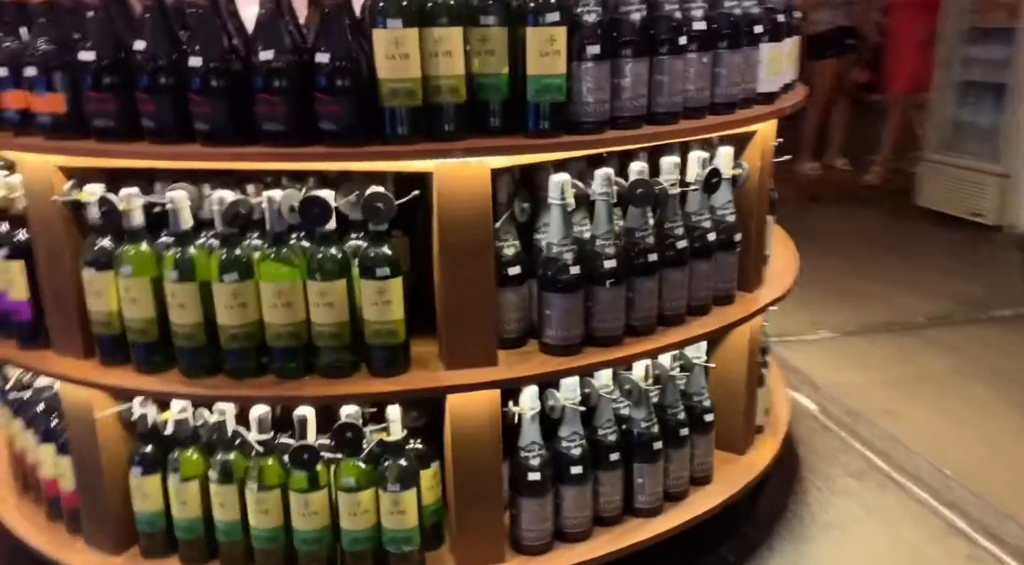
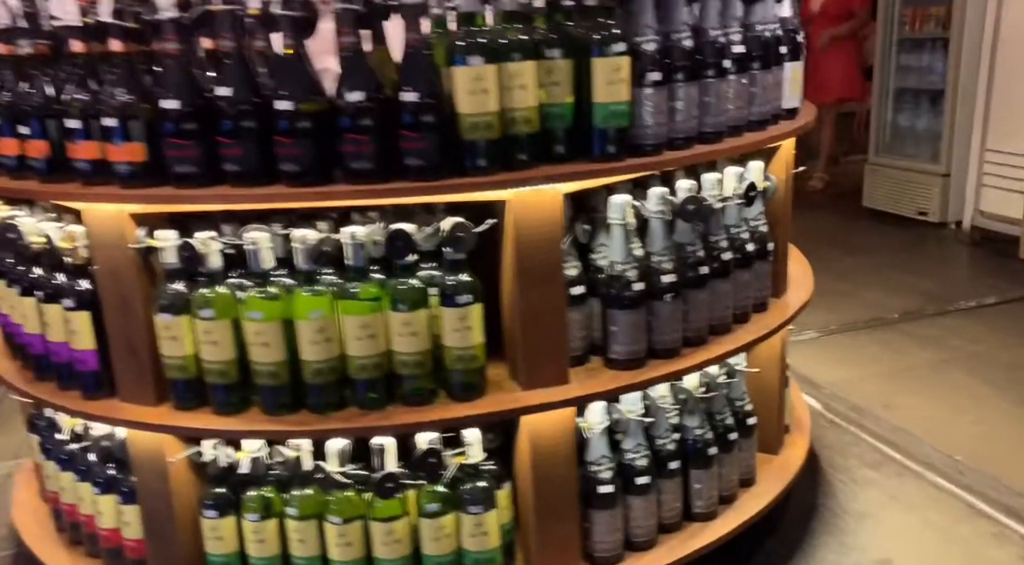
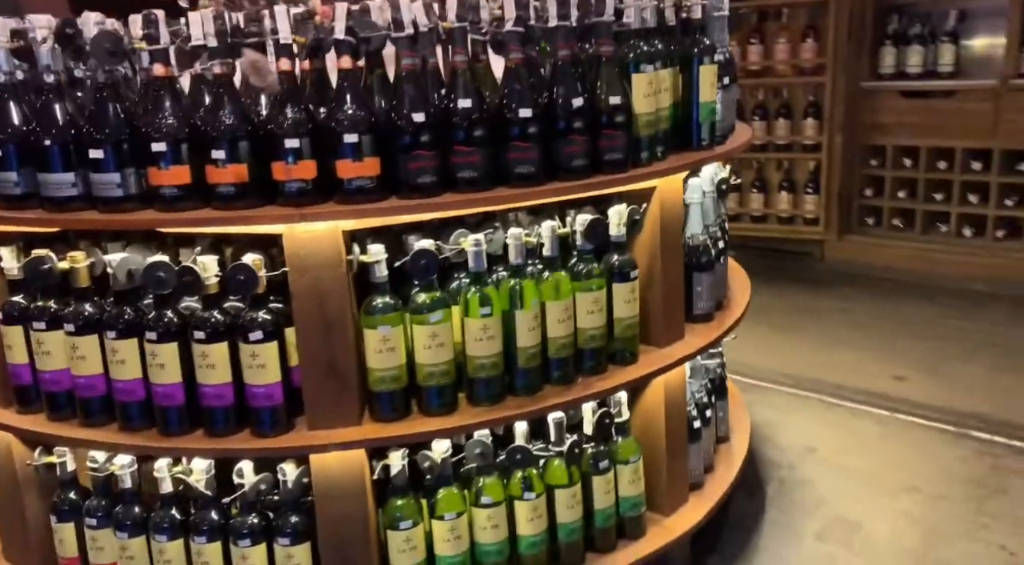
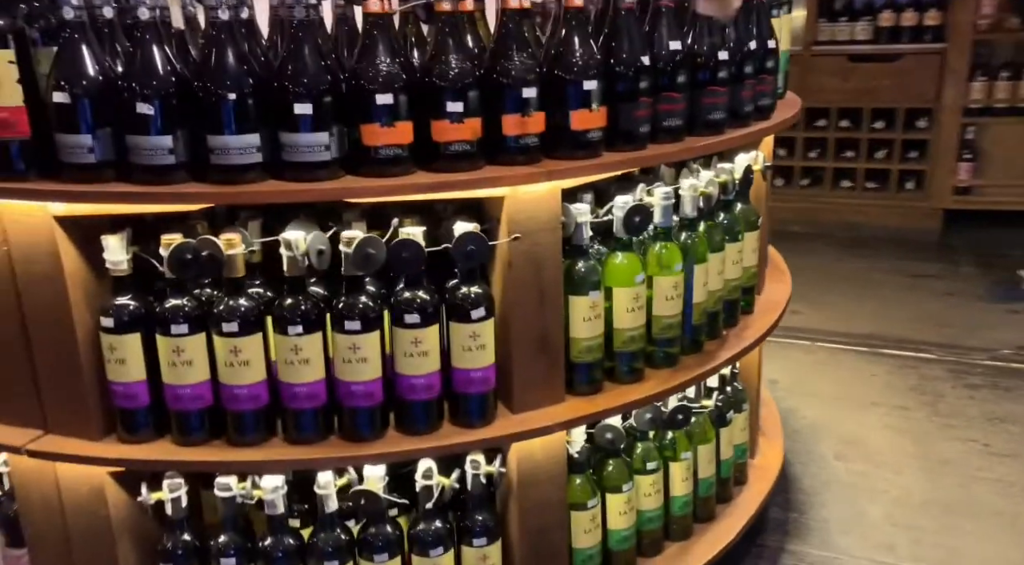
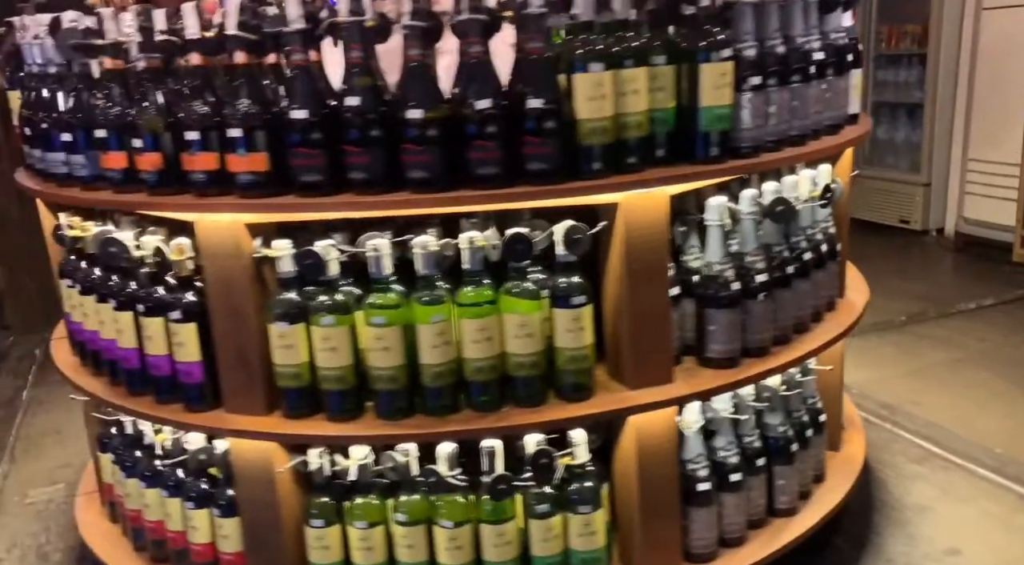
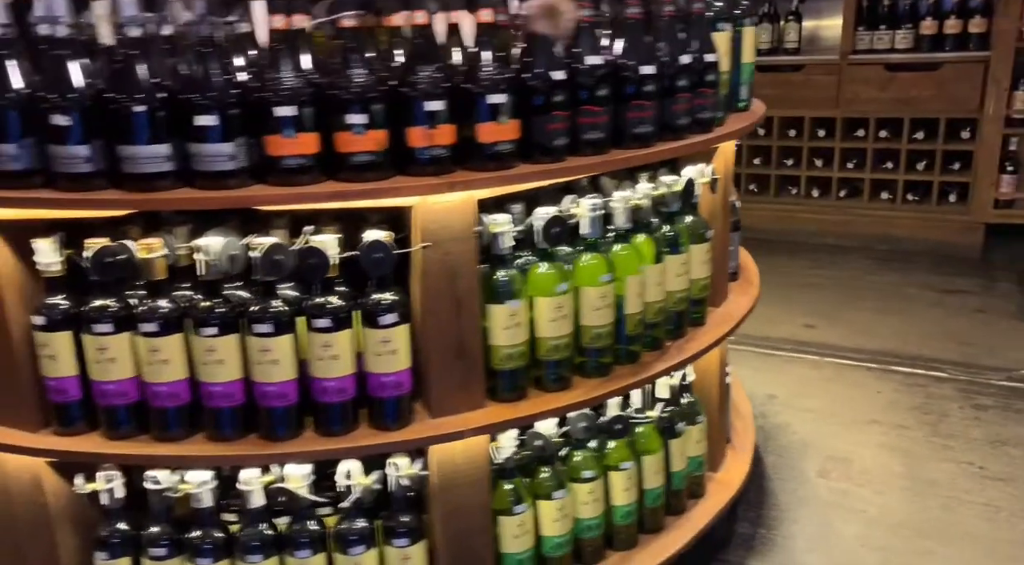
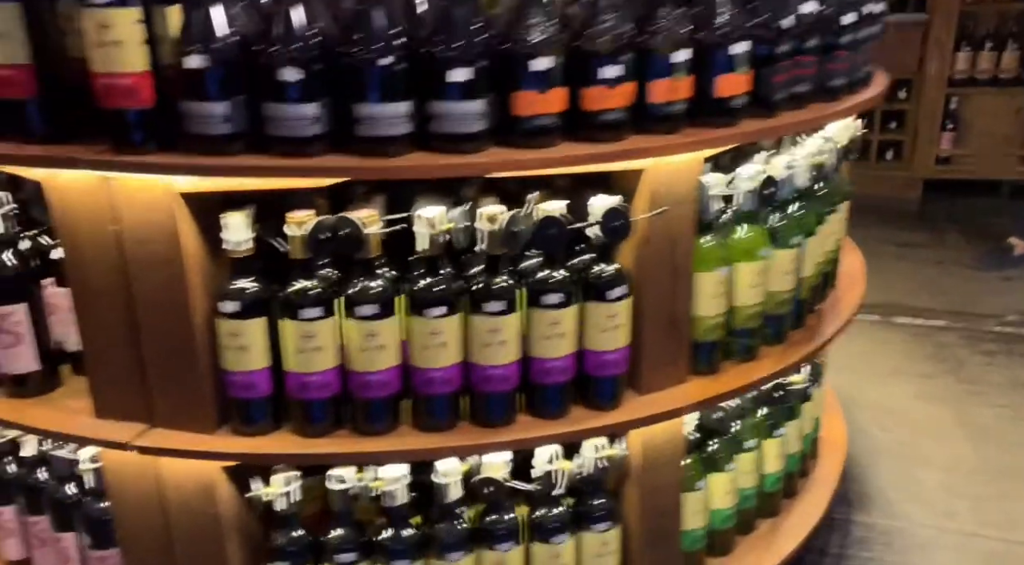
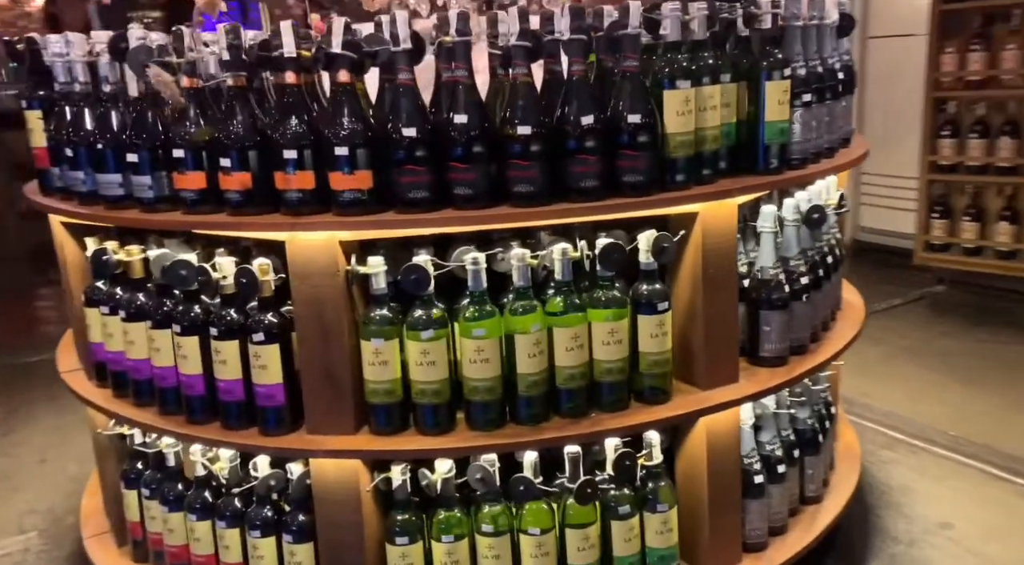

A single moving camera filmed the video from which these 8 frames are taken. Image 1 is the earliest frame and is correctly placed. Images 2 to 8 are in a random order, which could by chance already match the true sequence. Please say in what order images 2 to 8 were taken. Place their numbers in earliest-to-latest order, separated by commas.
2, 5, 8, 3, 6, 4, 7
